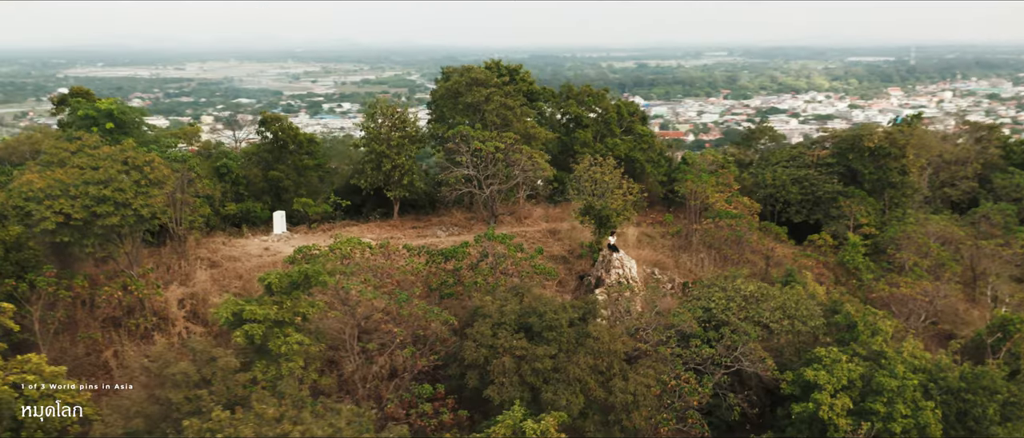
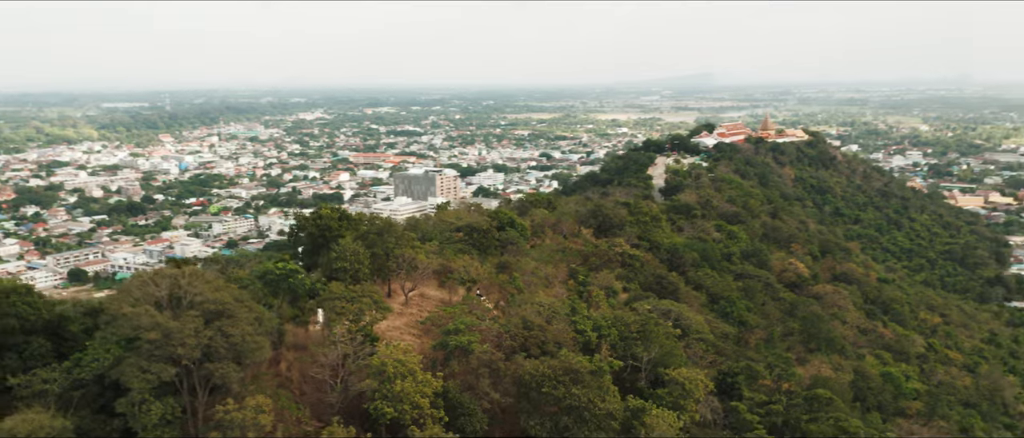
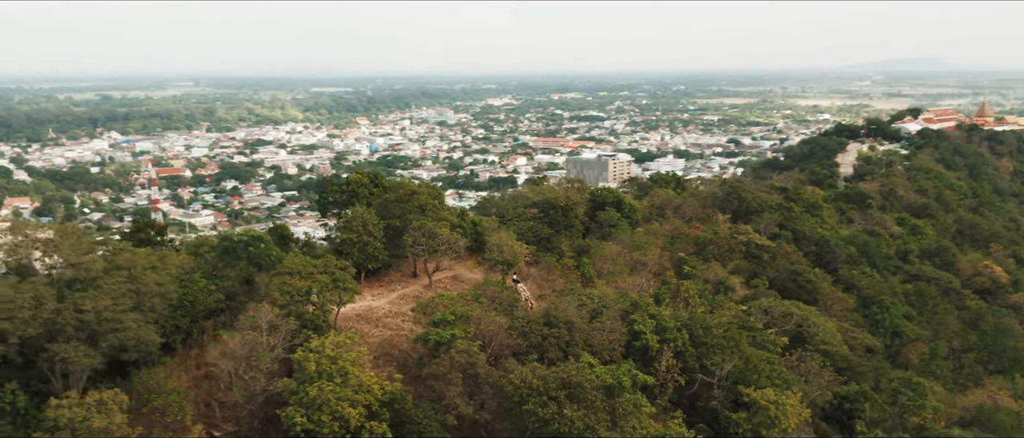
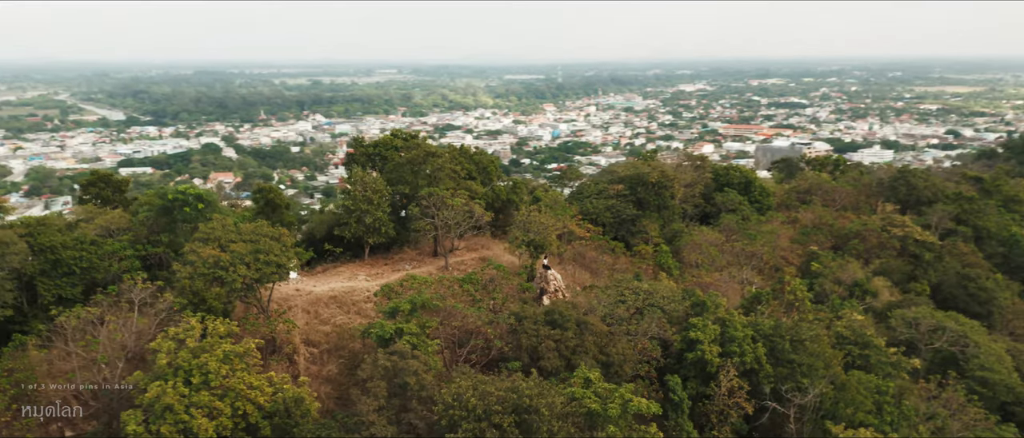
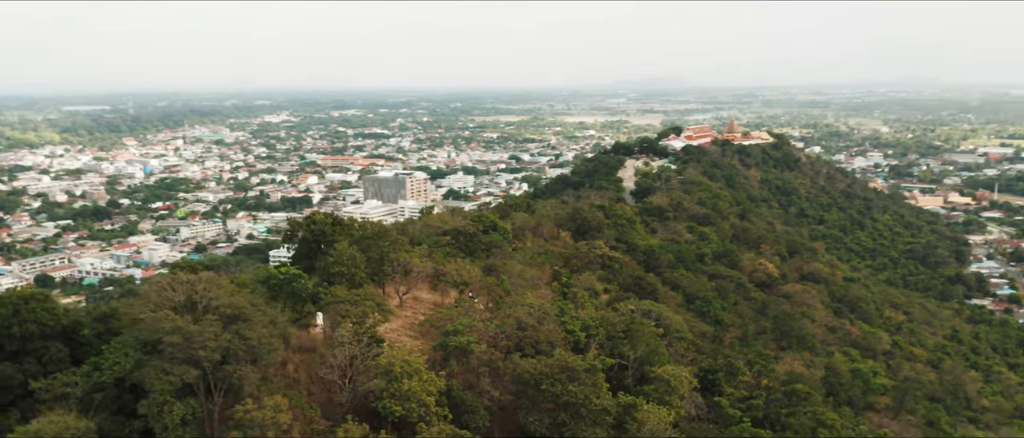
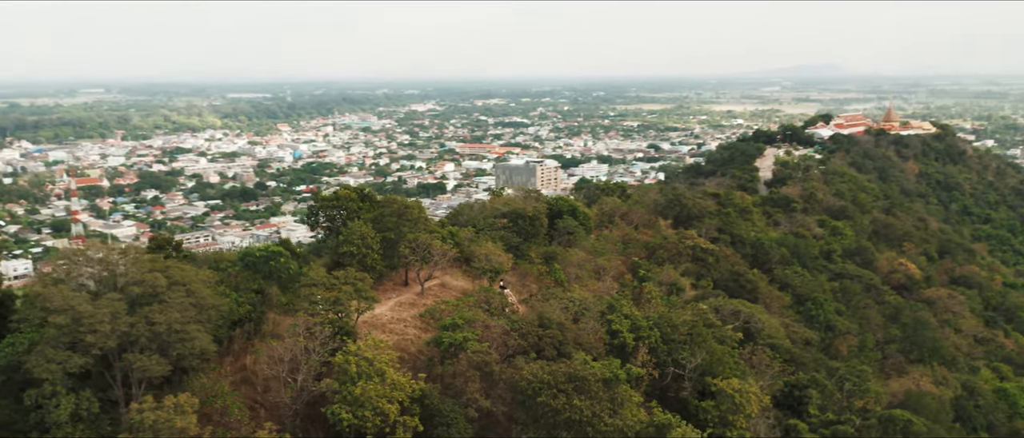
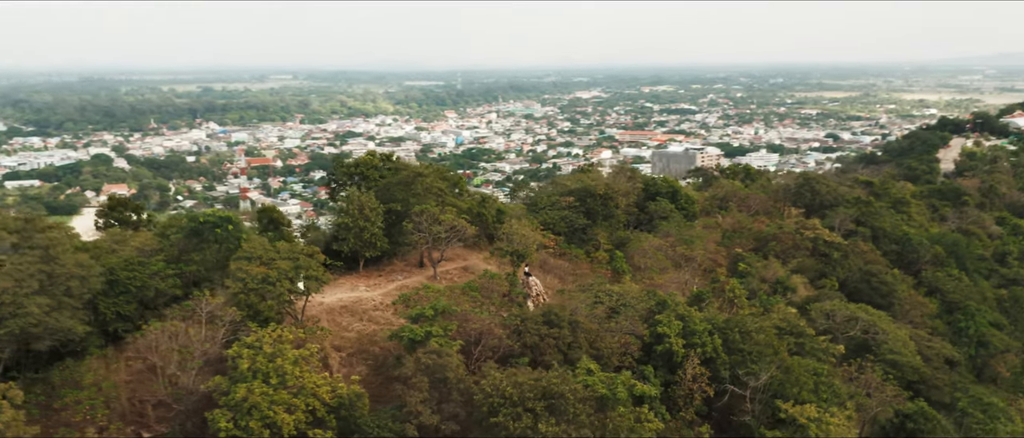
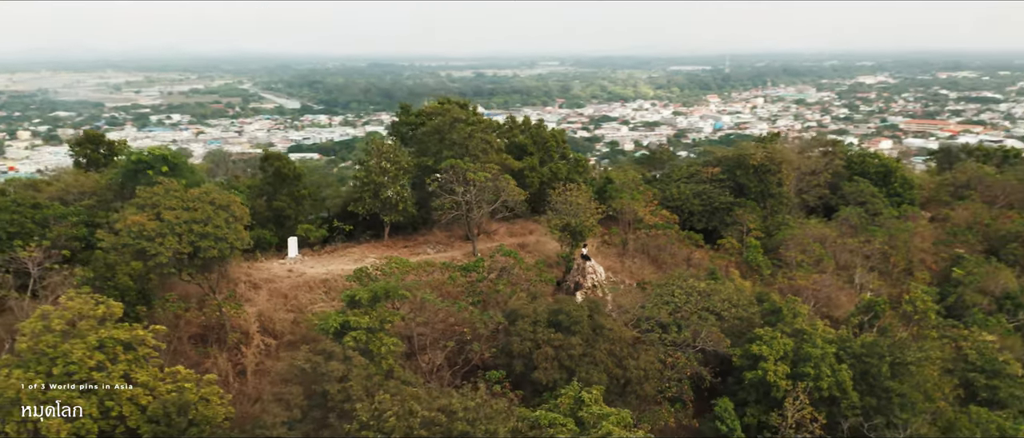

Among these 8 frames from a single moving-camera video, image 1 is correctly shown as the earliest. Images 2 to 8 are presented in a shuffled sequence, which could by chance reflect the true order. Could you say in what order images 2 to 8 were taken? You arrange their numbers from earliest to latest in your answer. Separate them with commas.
8, 4, 7, 3, 6, 2, 5
